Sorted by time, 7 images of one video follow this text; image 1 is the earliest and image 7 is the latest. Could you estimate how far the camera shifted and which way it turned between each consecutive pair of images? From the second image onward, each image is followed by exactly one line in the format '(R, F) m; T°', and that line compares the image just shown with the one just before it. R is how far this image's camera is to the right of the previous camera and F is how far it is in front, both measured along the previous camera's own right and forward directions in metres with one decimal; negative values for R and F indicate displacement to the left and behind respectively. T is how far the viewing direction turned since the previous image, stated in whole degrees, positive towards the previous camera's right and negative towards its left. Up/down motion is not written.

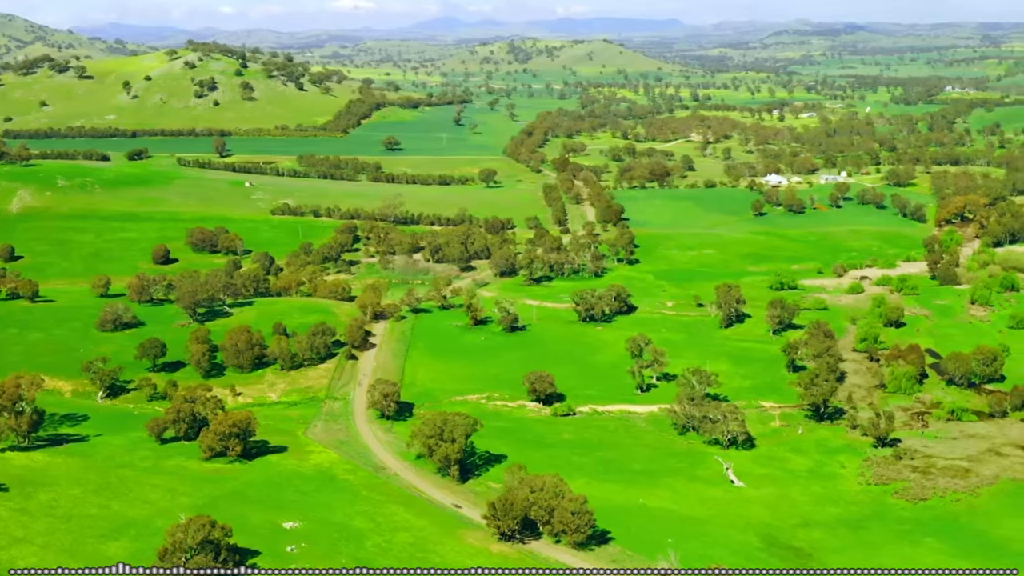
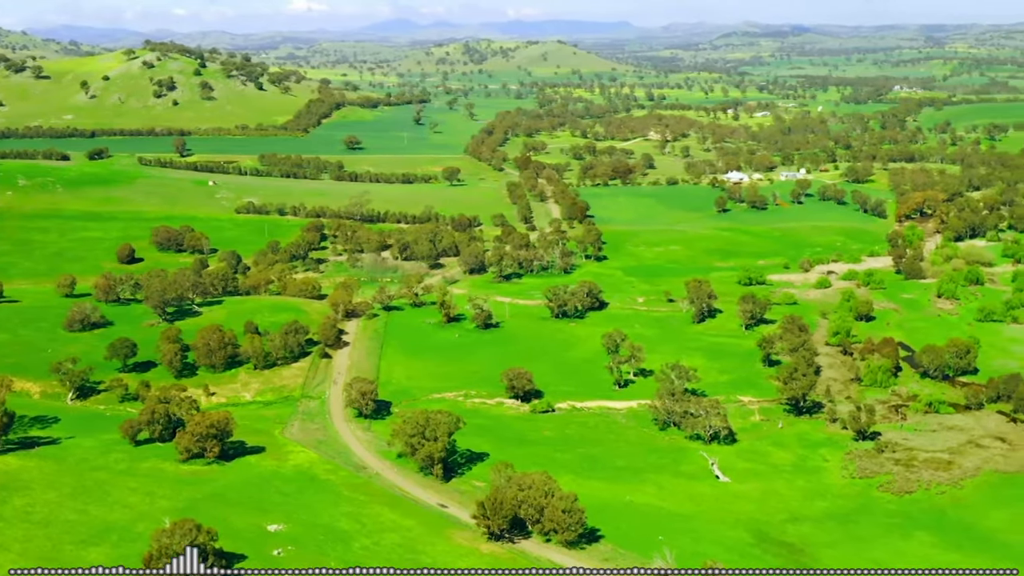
(-0.7, +0.7) m; +2°
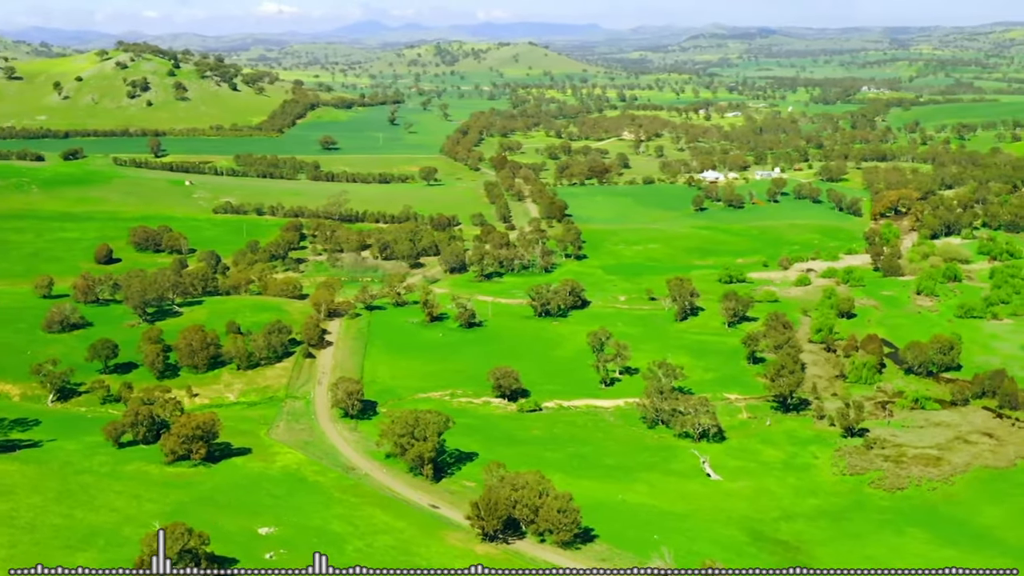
(-0.5, +0.4) m; +1°
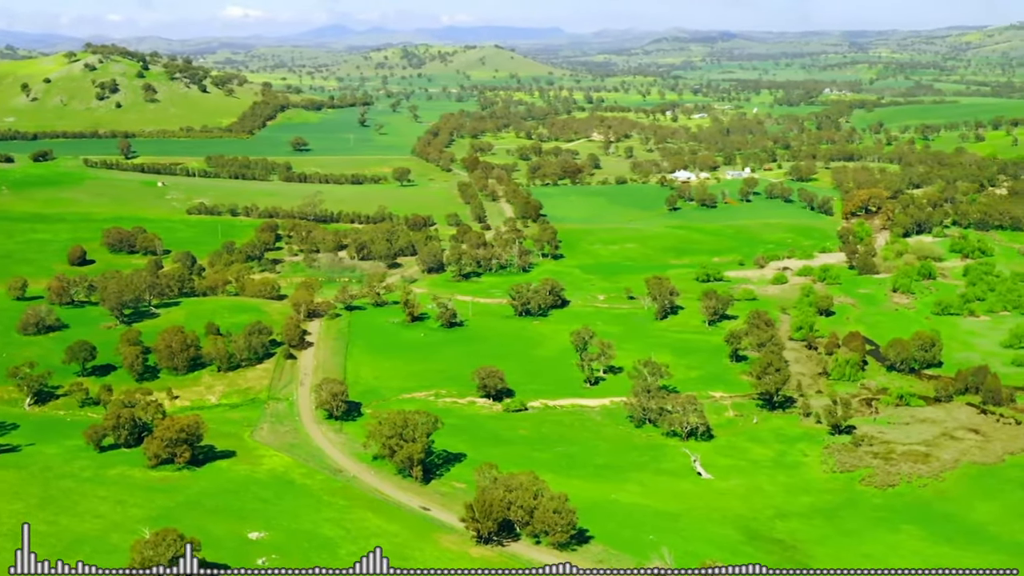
(-0.6, +0.5) m; +1°
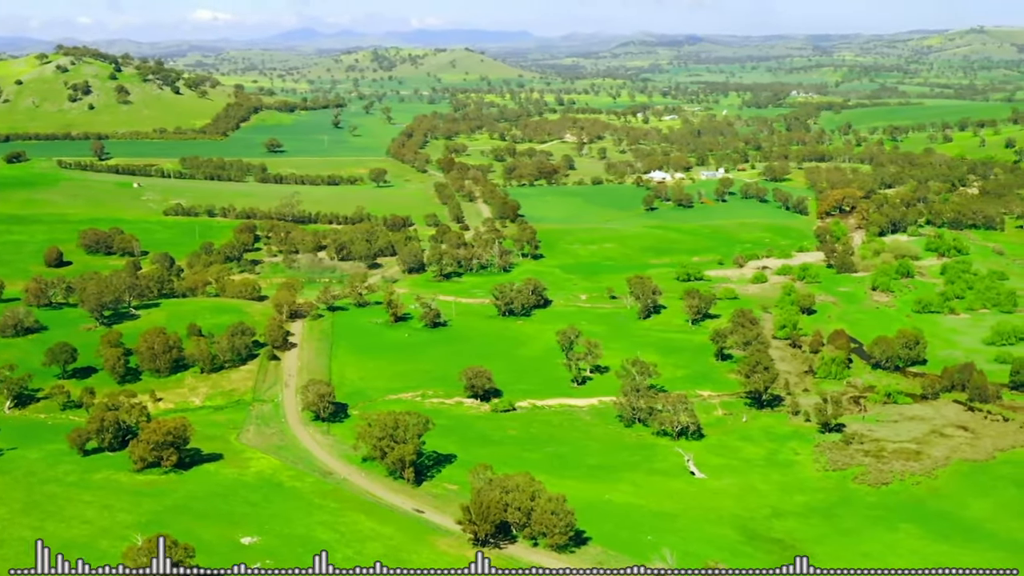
(-0.6, +0.4) m; +1°
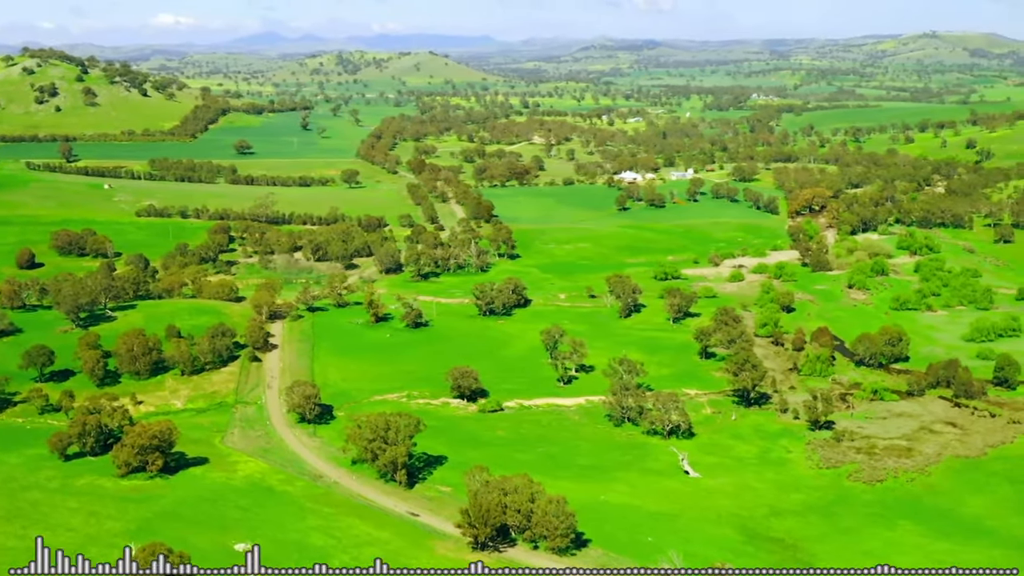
(-0.7, +0.6) m; +1°
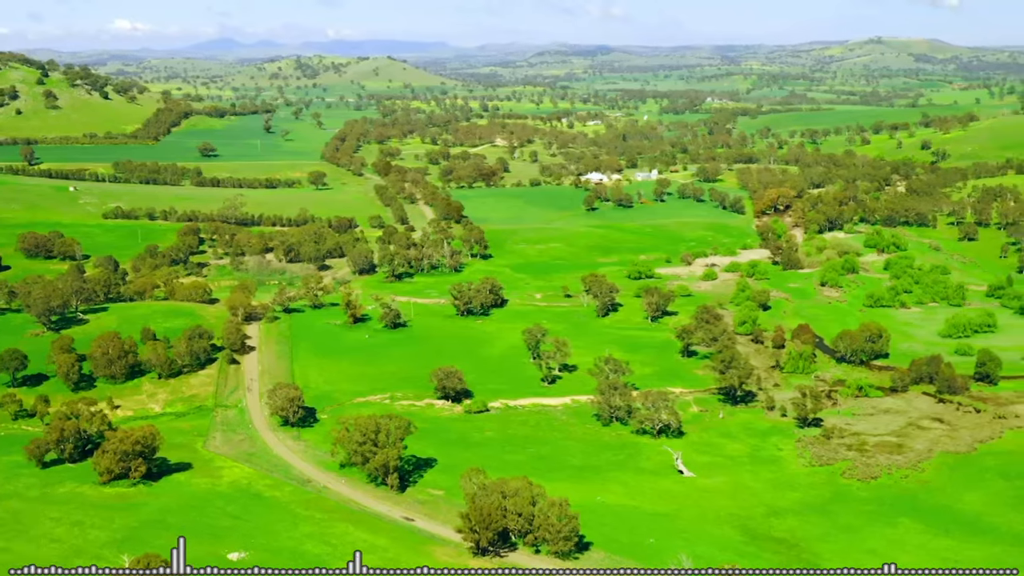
(-0.9, +0.7) m; +2°
